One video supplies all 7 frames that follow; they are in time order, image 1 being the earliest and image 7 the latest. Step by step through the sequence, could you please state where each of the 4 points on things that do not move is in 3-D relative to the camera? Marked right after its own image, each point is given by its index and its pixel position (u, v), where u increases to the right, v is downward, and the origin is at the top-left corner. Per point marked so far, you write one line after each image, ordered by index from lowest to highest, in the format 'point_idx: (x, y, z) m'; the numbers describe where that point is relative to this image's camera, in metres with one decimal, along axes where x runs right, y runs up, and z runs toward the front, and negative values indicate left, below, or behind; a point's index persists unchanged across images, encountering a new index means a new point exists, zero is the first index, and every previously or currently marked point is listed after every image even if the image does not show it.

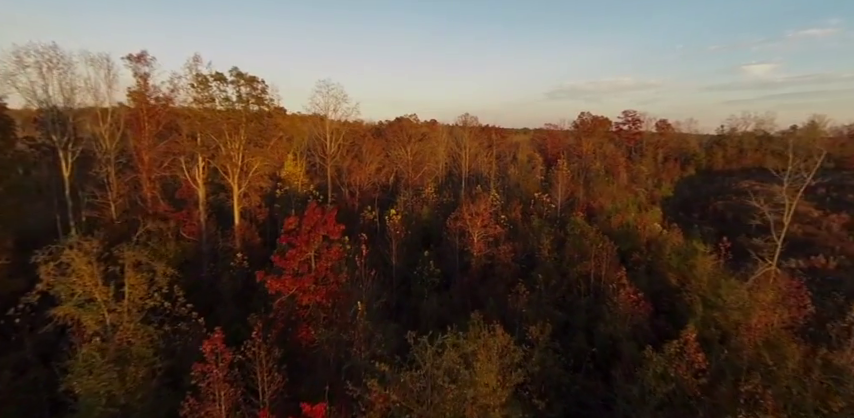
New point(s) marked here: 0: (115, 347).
0: (-7.0, -3.1, +10.0) m
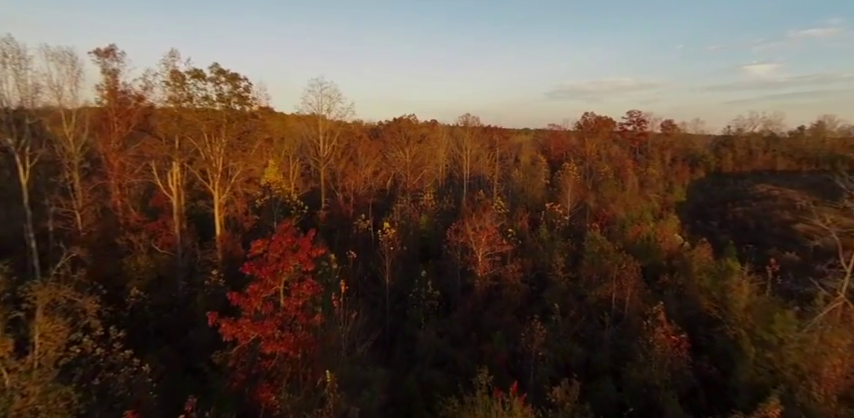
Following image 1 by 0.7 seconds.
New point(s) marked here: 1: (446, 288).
0: (-7.2, -3.6, +7.6) m
1: (+0.8, -3.7, +20.5) m
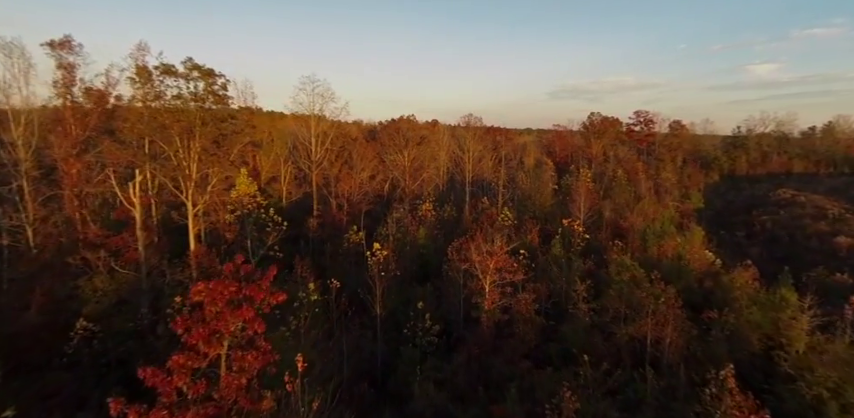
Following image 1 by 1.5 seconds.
0: (-7.3, -4.3, +4.8) m
1: (+0.7, -4.3, +17.7) m
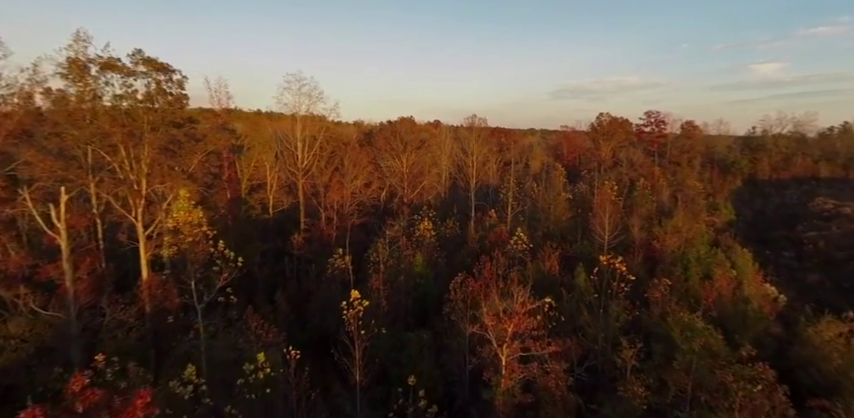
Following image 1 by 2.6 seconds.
0: (-7.5, -5.2, +0.9) m
1: (+0.6, -5.3, +13.7) m
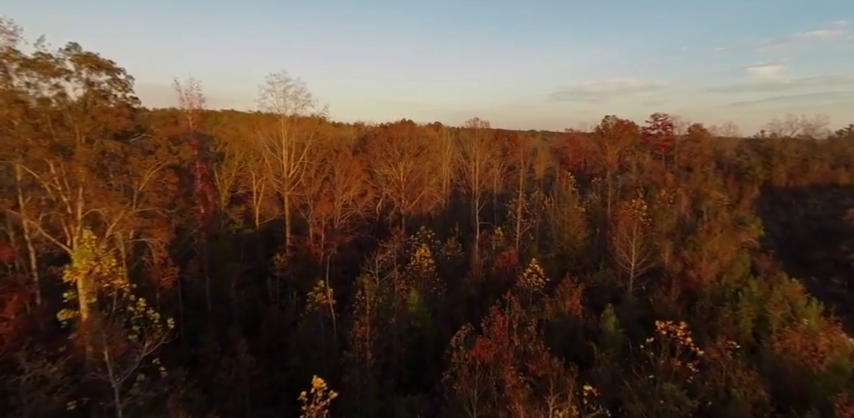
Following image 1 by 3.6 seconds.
0: (-7.6, -6.2, -2.5) m
1: (+0.4, -6.4, +10.3) m
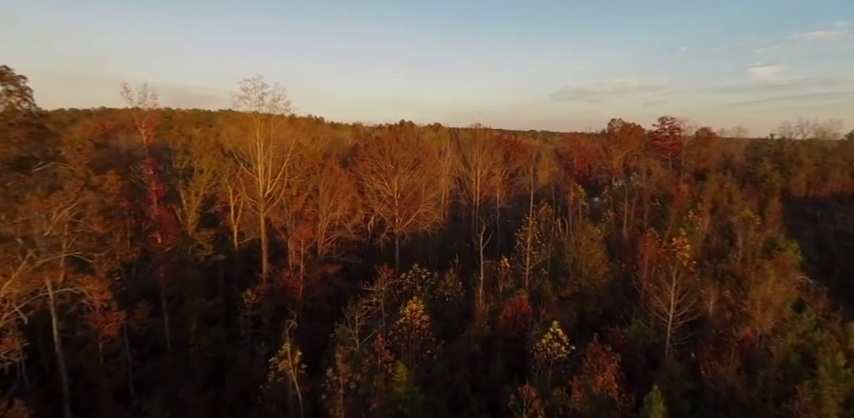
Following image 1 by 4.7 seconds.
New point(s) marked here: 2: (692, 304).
0: (-7.8, -7.8, -6.4) m
1: (+0.2, -7.9, +6.5) m
2: (+10.8, -3.8, +17.8) m
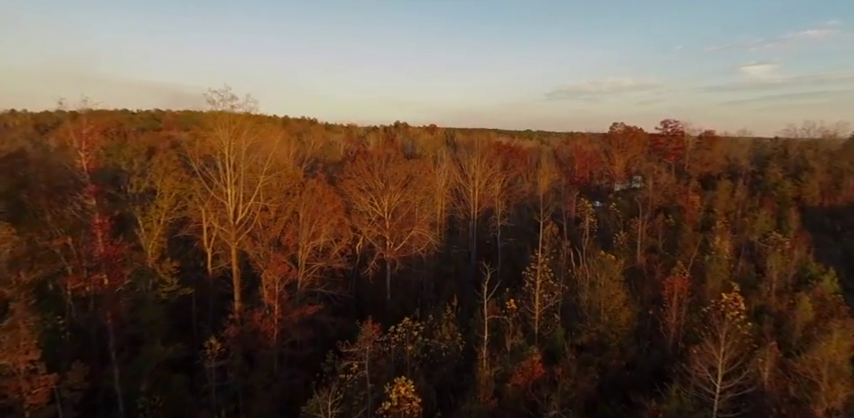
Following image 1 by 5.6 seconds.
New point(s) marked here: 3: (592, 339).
0: (-7.9, -9.4, -9.7) m
1: (0.0, -9.5, +3.2) m
2: (+10.6, -5.4, +14.5) m
3: (+7.0, -5.4, +17.2) m
